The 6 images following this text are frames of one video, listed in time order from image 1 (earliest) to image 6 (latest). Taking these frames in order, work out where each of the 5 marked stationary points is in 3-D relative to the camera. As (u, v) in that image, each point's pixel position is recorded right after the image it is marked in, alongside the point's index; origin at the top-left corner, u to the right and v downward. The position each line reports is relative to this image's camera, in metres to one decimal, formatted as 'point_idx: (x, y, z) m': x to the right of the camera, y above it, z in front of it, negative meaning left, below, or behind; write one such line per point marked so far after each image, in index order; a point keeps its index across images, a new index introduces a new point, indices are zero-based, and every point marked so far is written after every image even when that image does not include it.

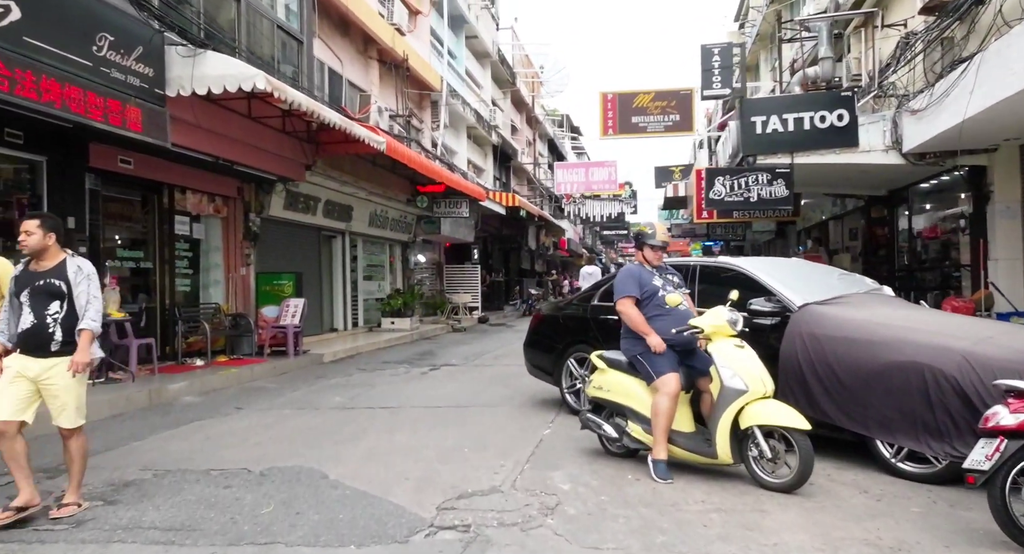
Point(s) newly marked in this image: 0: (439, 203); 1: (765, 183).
0: (-2.0, +2.1, +19.4) m
1: (+3.8, +1.4, +10.4) m
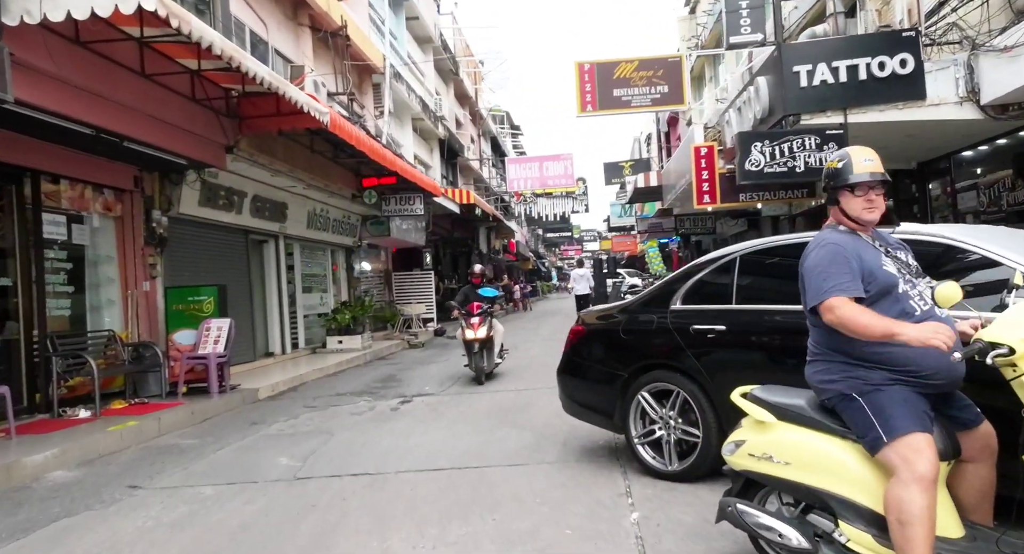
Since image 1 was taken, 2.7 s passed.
0: (-3.0, +1.9, +16.9) m
1: (+3.6, +1.6, +8.4) m
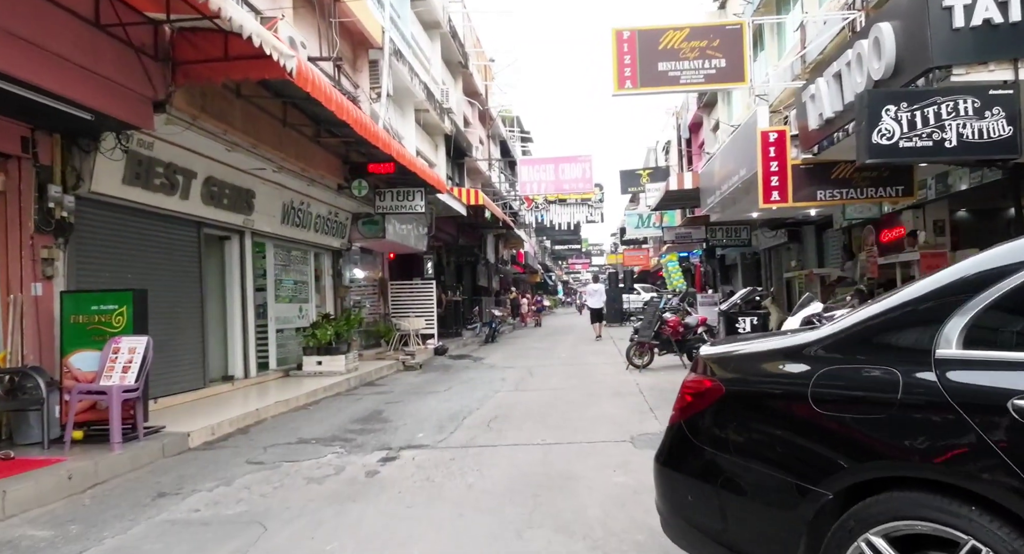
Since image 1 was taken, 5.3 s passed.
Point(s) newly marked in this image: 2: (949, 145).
0: (-2.6, +1.7, +14.4) m
1: (+3.9, +1.4, +6.0) m
2: (+3.8, +1.1, +6.1) m
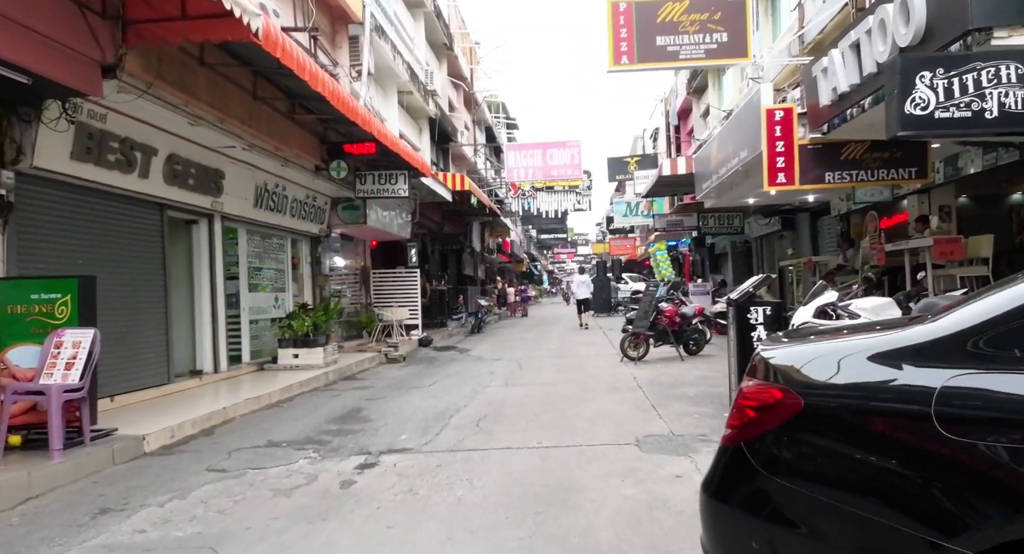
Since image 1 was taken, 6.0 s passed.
0: (-2.9, +1.9, +13.7) m
1: (+3.9, +1.5, +5.4) m
2: (+3.7, +1.3, +5.5) m
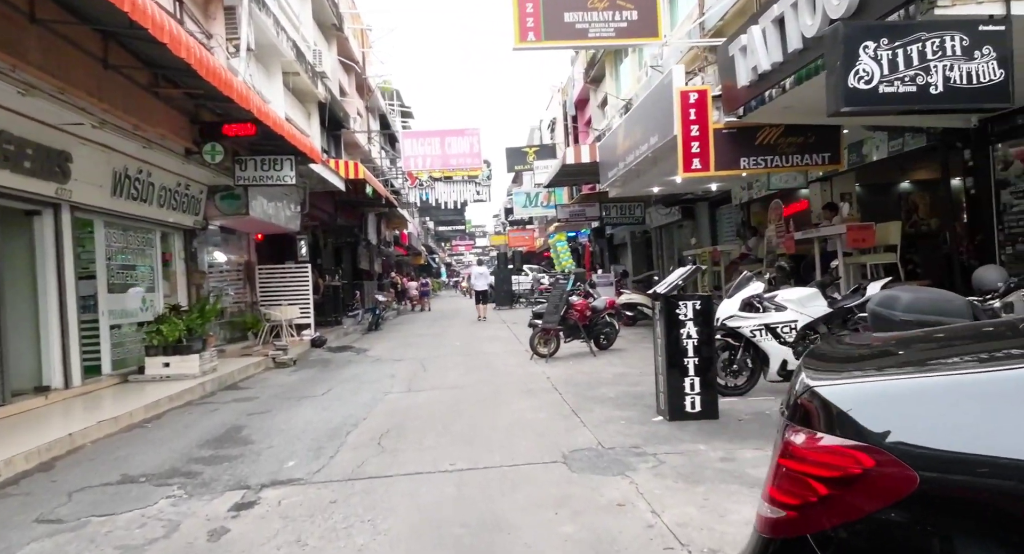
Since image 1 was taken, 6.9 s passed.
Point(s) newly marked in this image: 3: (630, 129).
0: (-4.7, +2.0, +12.3) m
1: (+3.2, +1.6, +5.1) m
2: (+3.1, +1.4, +5.2) m
3: (+2.1, +2.7, +12.5) m
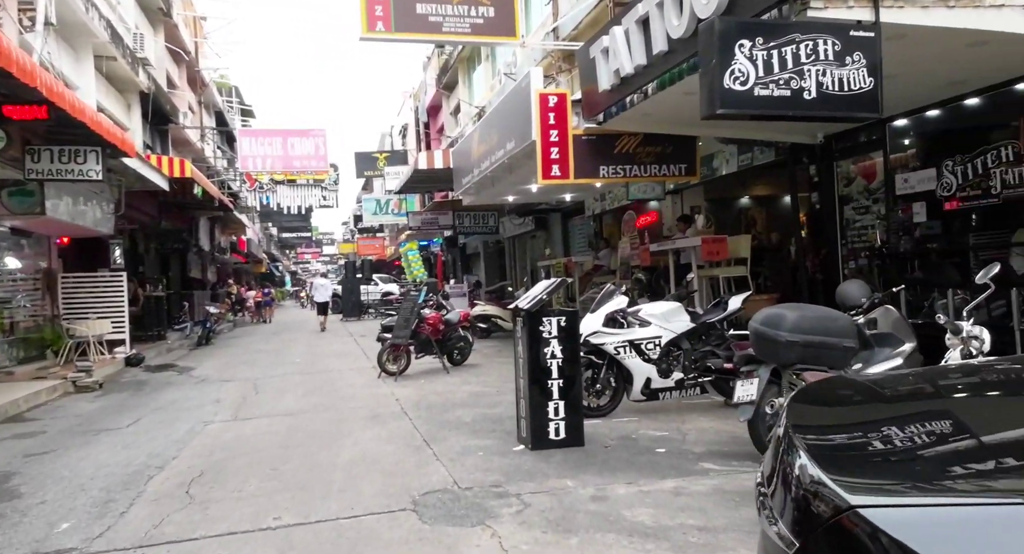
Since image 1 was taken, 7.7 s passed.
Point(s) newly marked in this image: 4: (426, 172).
0: (-7.1, +1.8, +10.4) m
1: (+2.1, +1.5, +5.0) m
2: (+2.0, +1.3, +5.0) m
3: (-0.4, +2.5, +12.0) m
4: (-2.1, +2.5, +16.6) m
